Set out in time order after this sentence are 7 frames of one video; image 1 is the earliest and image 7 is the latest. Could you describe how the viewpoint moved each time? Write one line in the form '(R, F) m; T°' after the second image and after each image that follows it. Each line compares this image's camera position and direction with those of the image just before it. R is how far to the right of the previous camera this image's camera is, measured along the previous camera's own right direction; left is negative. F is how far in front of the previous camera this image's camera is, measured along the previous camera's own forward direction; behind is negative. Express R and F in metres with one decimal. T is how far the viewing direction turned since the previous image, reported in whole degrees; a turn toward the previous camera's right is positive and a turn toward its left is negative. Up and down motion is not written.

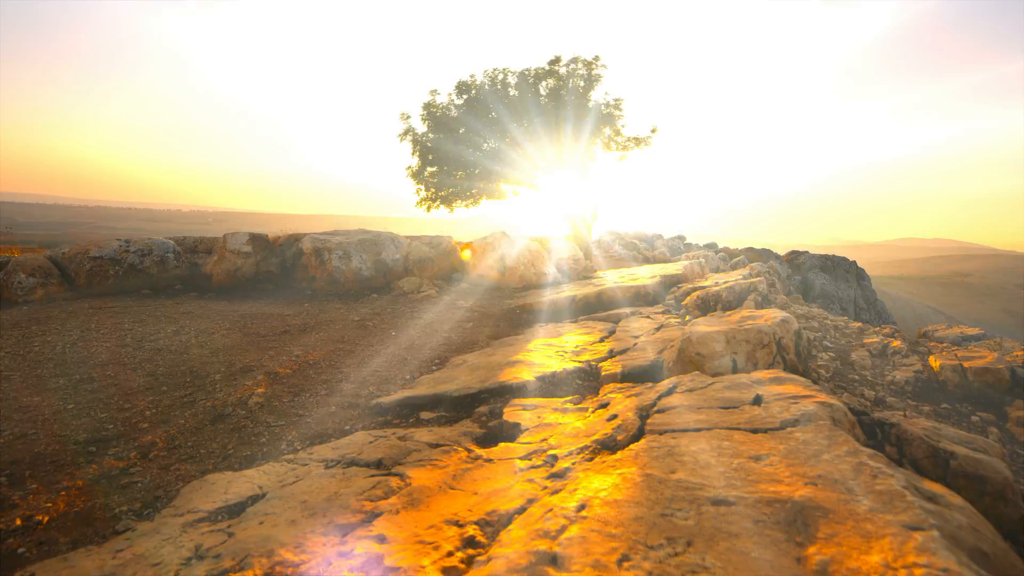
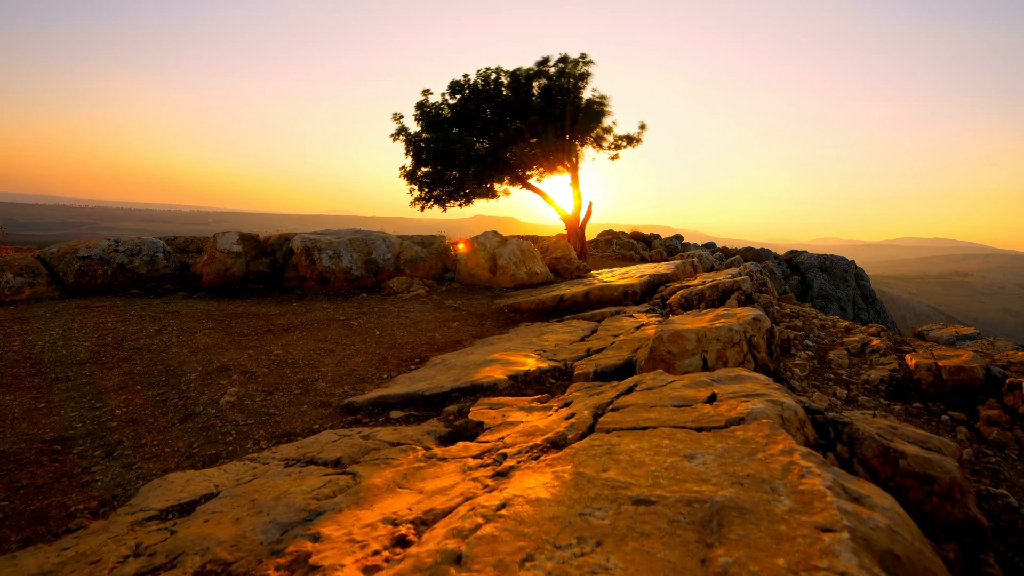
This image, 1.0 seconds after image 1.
(+0.4, 0.0) m; 0°
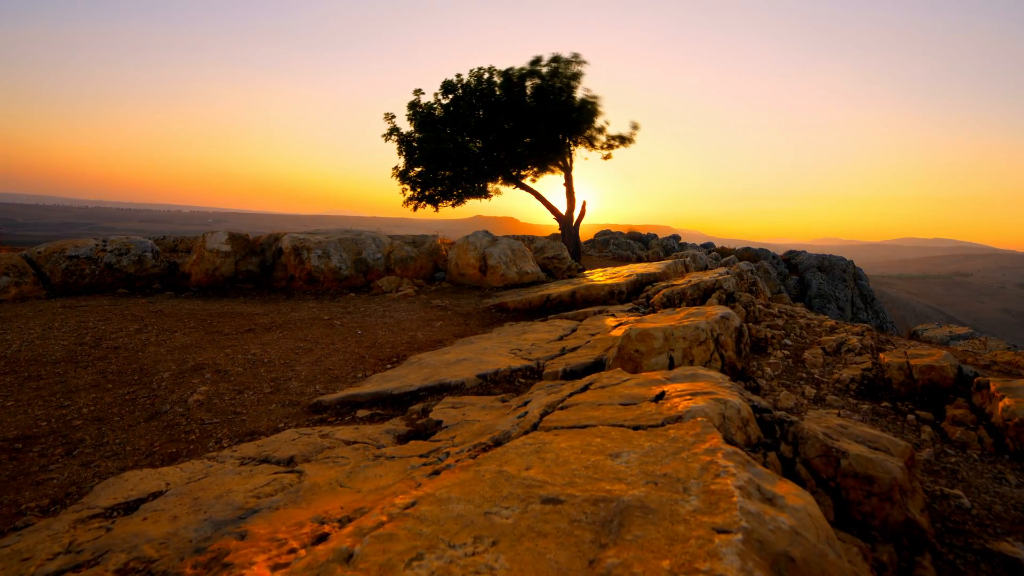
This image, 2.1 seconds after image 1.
(+0.4, 0.0) m; 0°
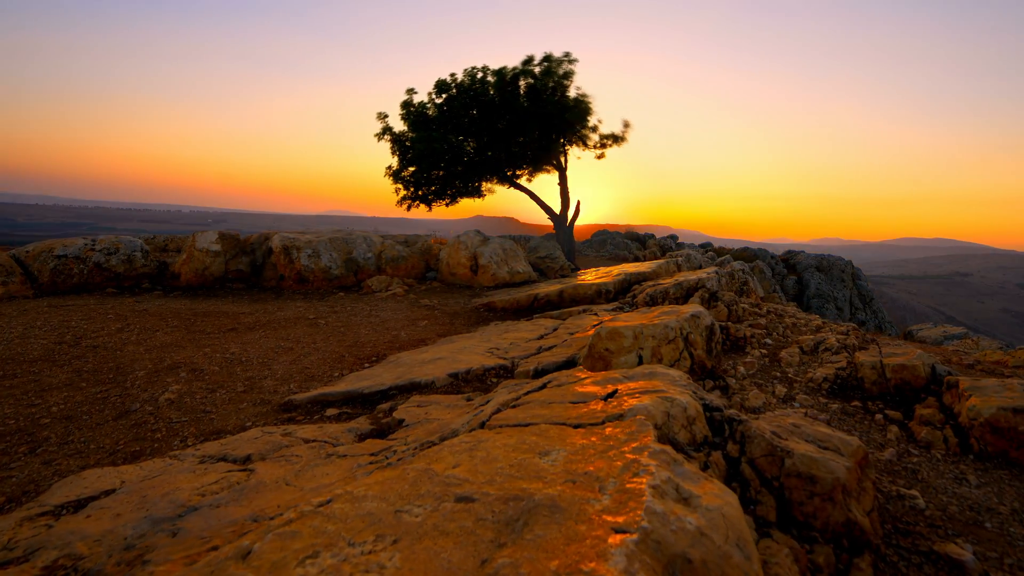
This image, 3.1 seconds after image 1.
(+0.4, 0.0) m; 0°
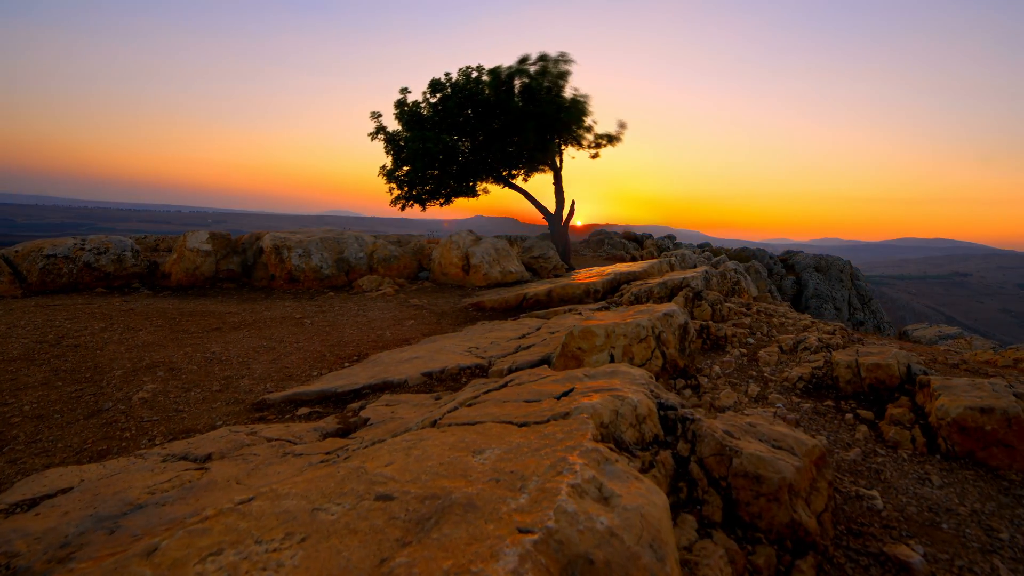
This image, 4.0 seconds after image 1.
(+0.3, 0.0) m; 0°
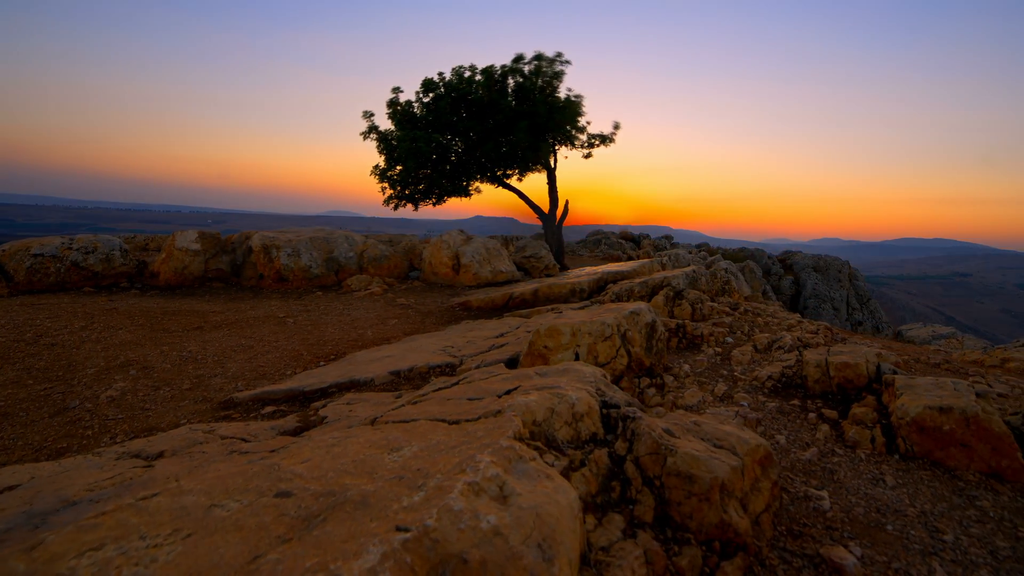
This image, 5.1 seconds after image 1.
(+0.4, +0.1) m; 0°
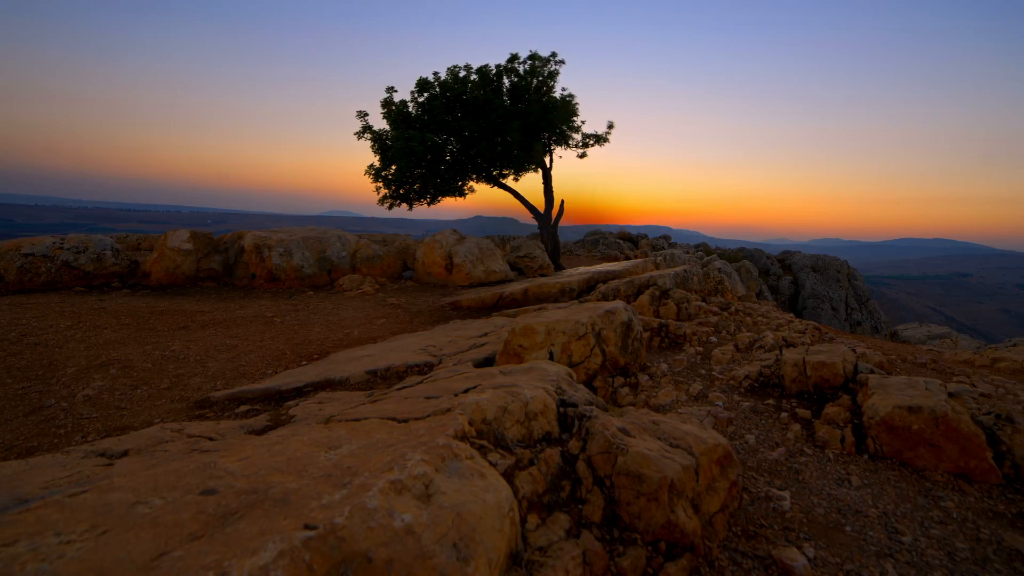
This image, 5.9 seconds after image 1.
(+0.3, 0.0) m; 0°
